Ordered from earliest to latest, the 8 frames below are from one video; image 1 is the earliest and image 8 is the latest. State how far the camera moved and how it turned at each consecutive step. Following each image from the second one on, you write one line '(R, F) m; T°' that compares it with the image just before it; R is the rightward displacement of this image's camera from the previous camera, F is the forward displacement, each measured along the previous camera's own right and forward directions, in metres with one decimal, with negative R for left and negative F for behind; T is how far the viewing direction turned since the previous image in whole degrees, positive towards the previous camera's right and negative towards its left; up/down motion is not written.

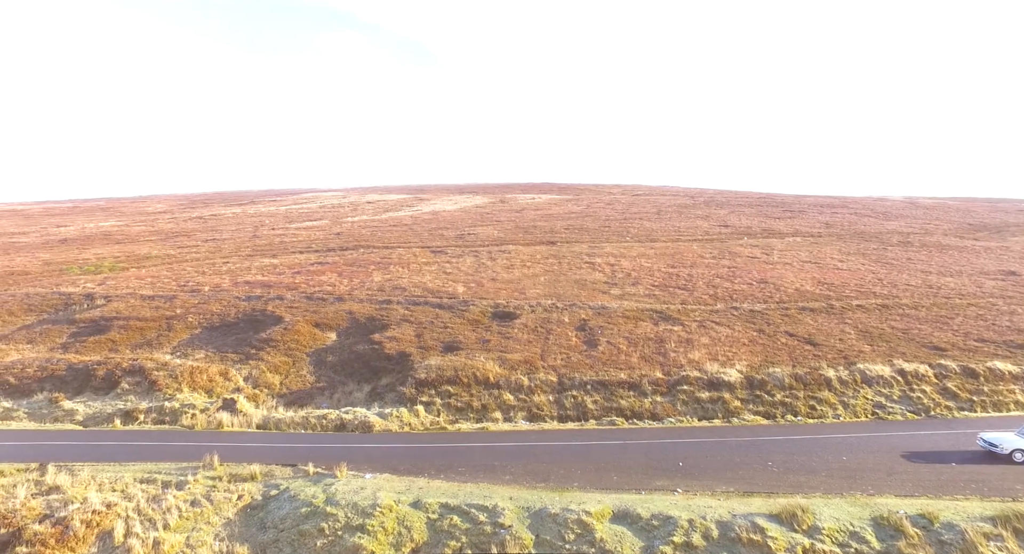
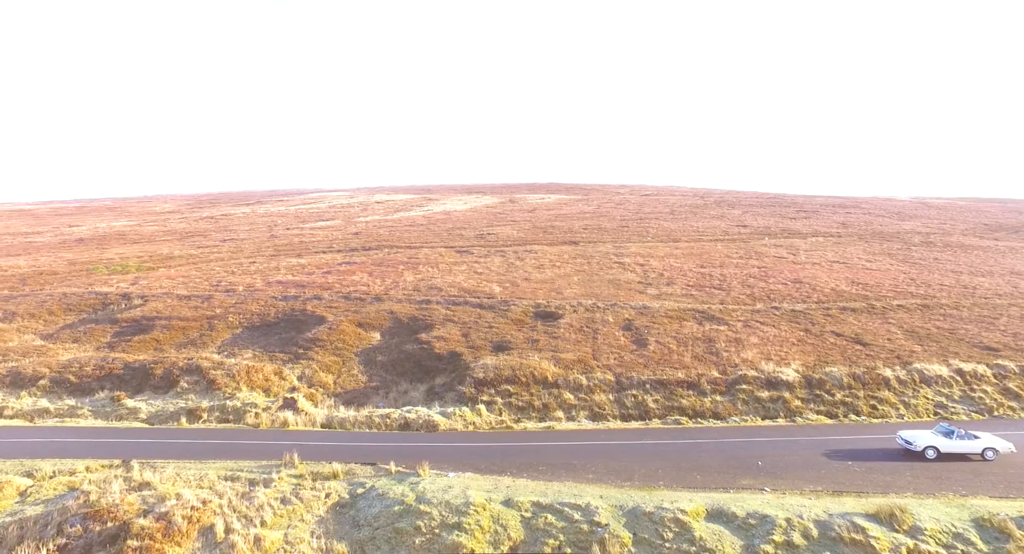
(-2.6, -0.1) m; 0°
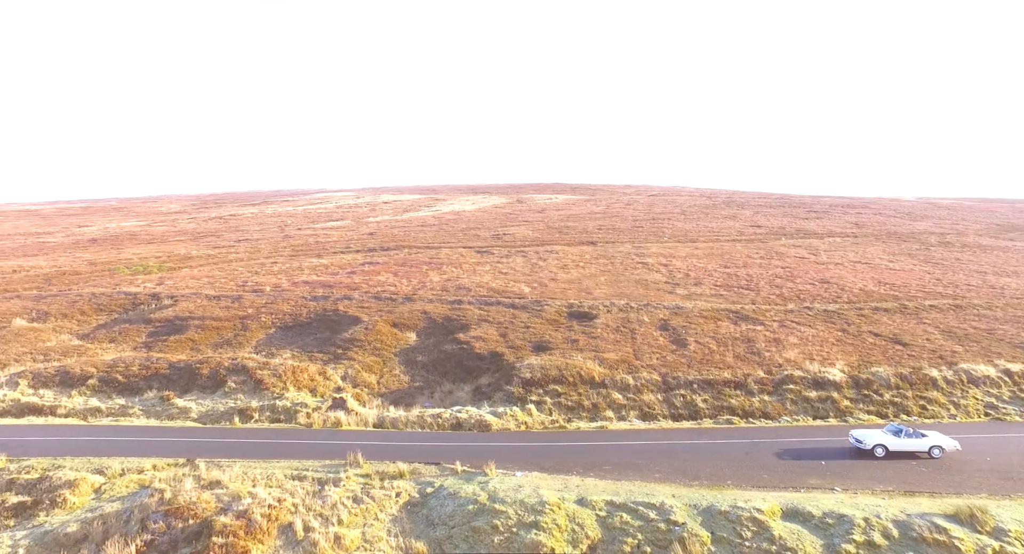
(-2.1, -0.1) m; 0°
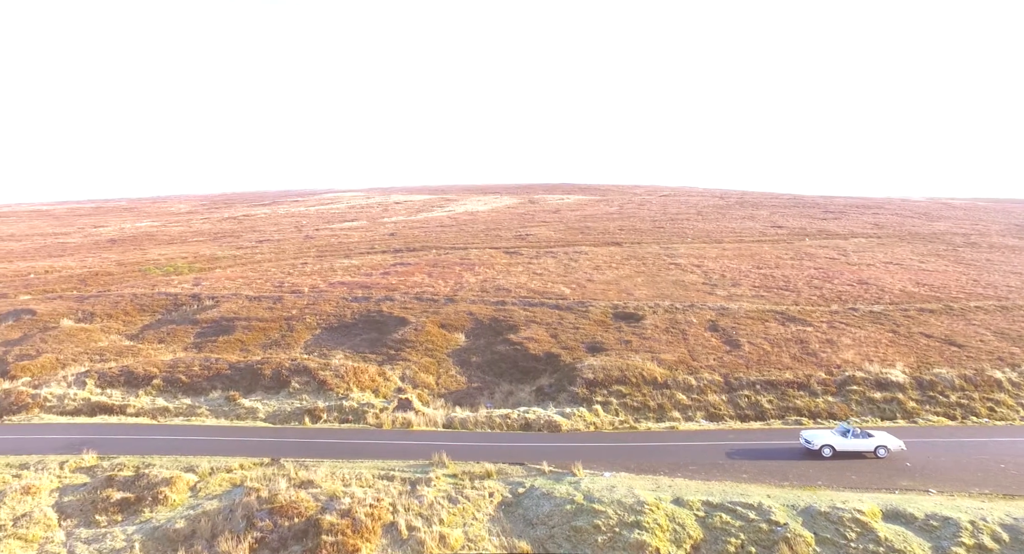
(-2.8, -0.2) m; -1°
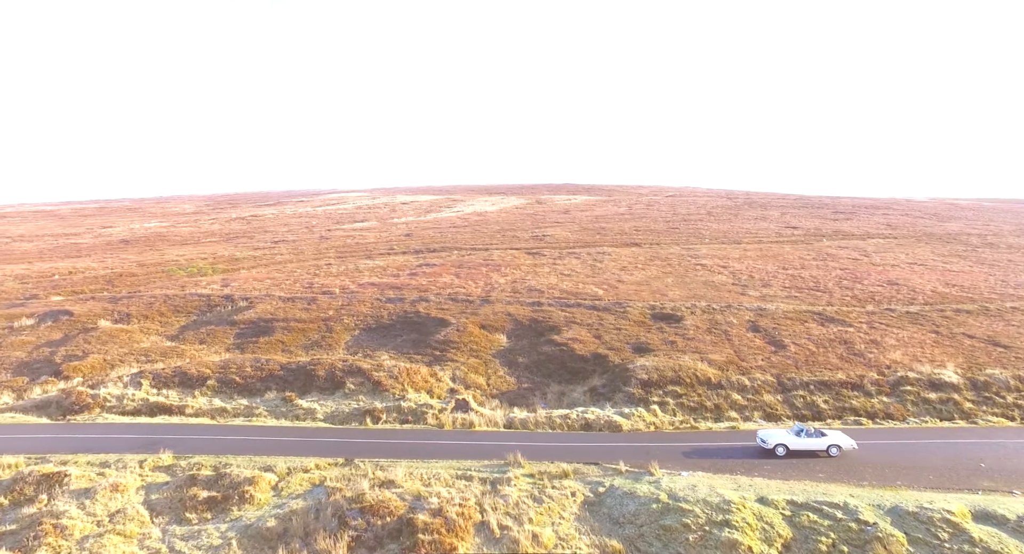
(-2.6, -0.2) m; 0°
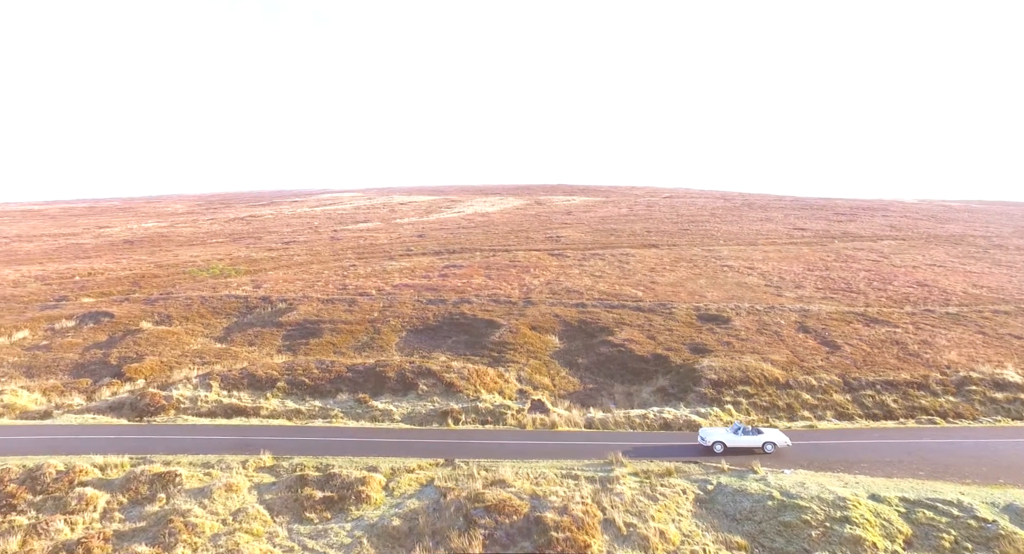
(-4.1, -0.3) m; +1°
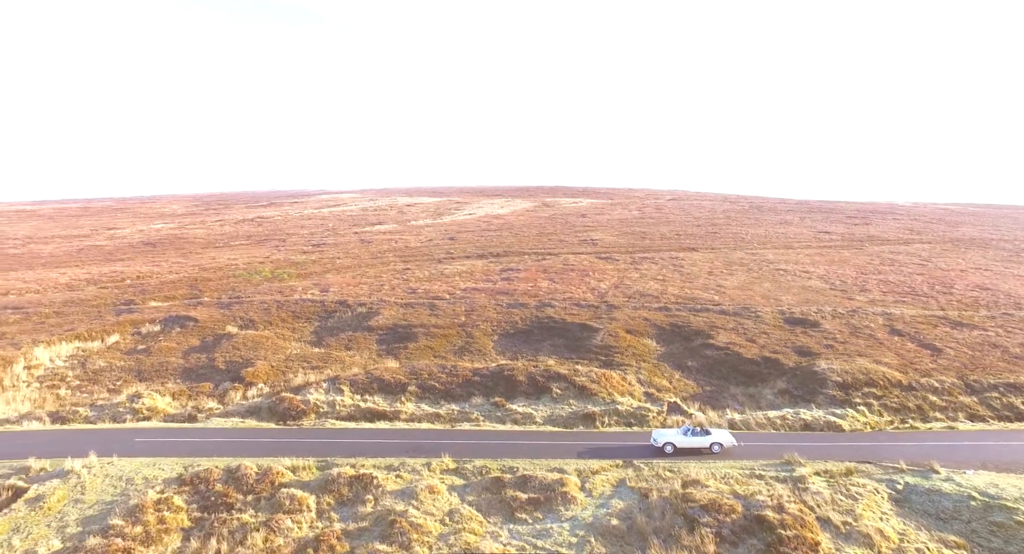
(-7.2, -0.5) m; +1°
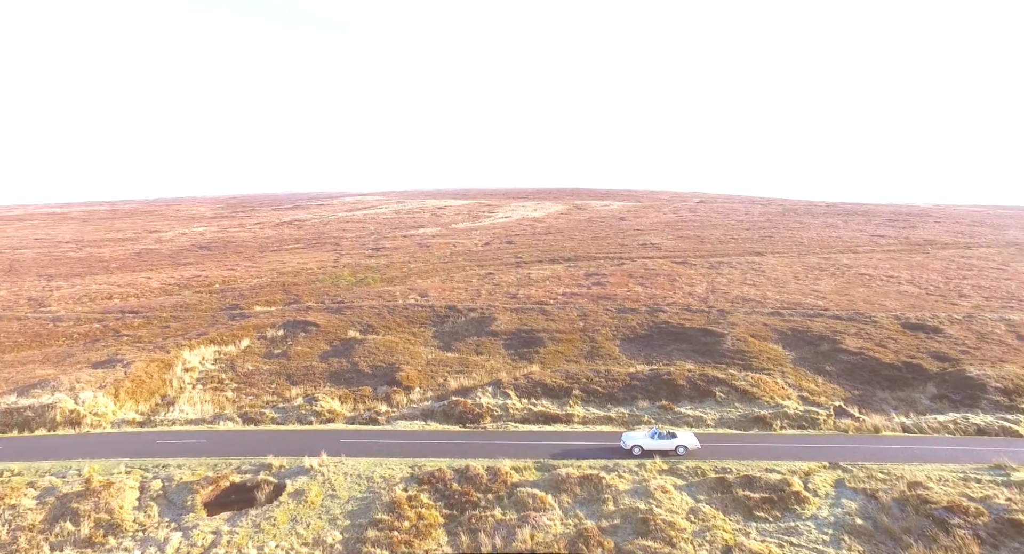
(-8.0, -1.0) m; -1°
